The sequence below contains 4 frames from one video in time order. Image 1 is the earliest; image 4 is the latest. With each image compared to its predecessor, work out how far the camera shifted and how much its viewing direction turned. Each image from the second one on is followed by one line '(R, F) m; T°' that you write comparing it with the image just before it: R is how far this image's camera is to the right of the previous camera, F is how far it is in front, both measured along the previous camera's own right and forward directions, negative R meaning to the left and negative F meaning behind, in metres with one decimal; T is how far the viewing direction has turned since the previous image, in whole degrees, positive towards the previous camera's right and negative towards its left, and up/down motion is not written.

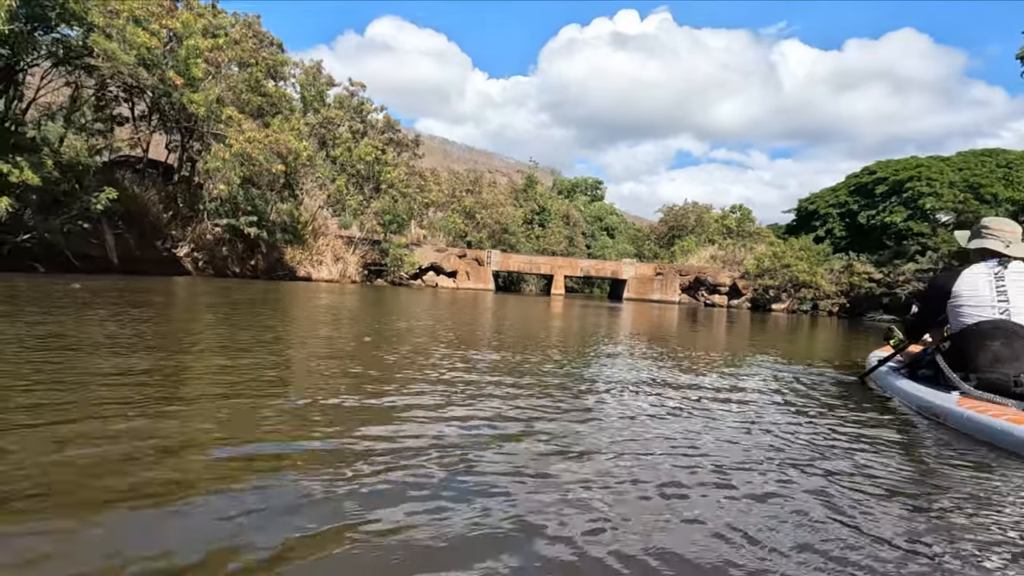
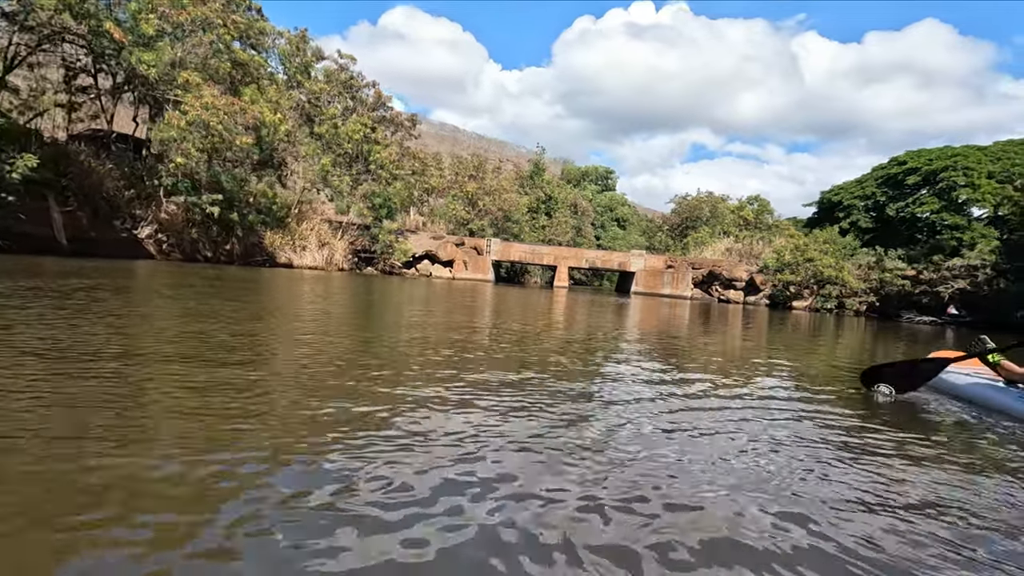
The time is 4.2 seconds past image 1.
(+0.3, +1.3) m; -1°
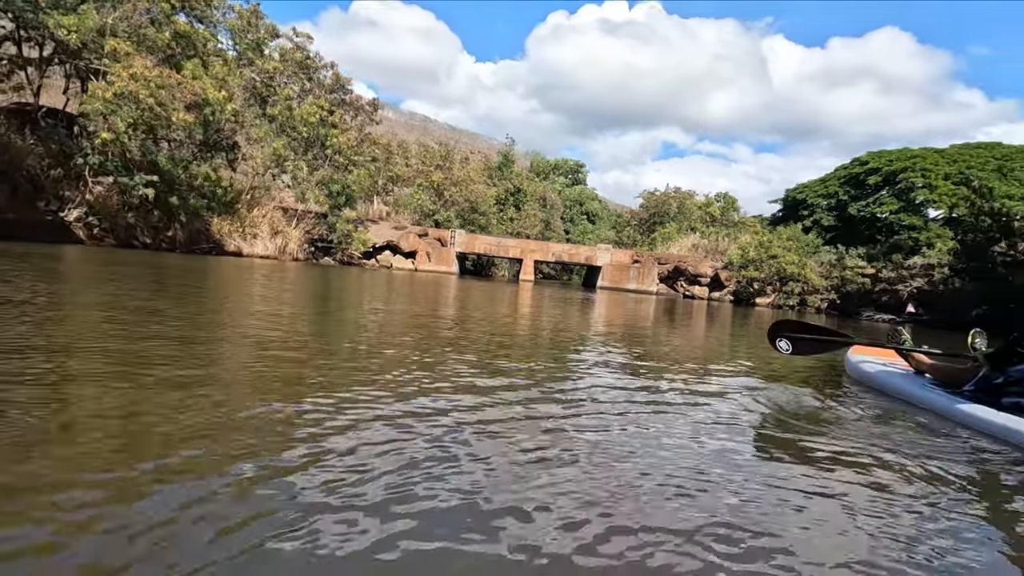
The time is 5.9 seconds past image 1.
(+0.2, +0.6) m; +3°
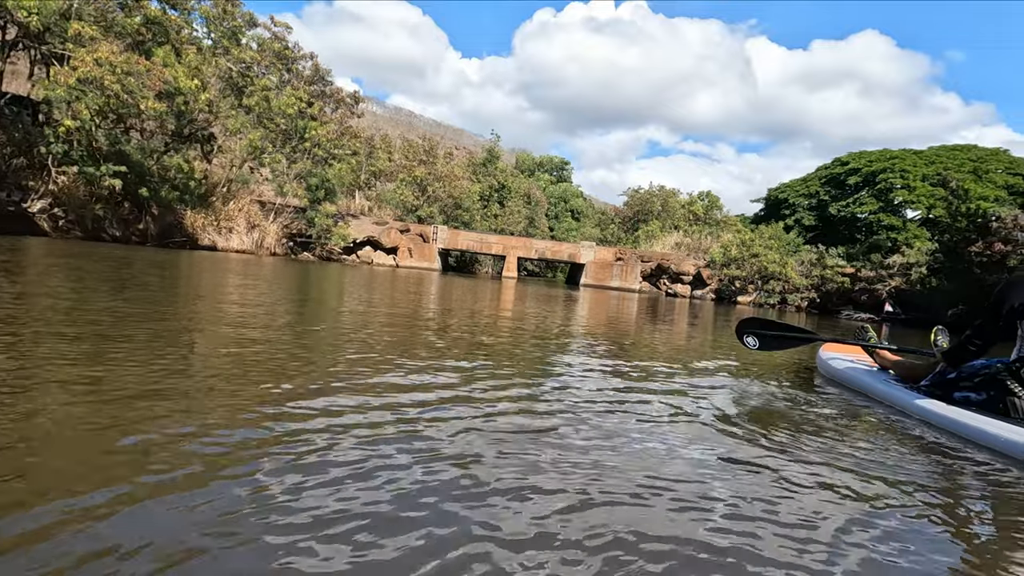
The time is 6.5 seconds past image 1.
(+0.1, +0.2) m; +1°
